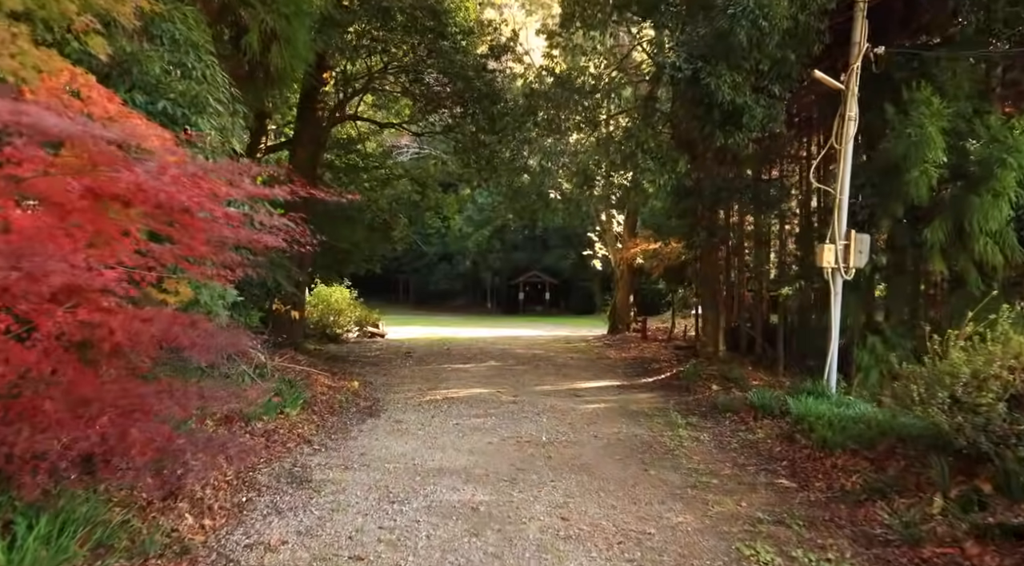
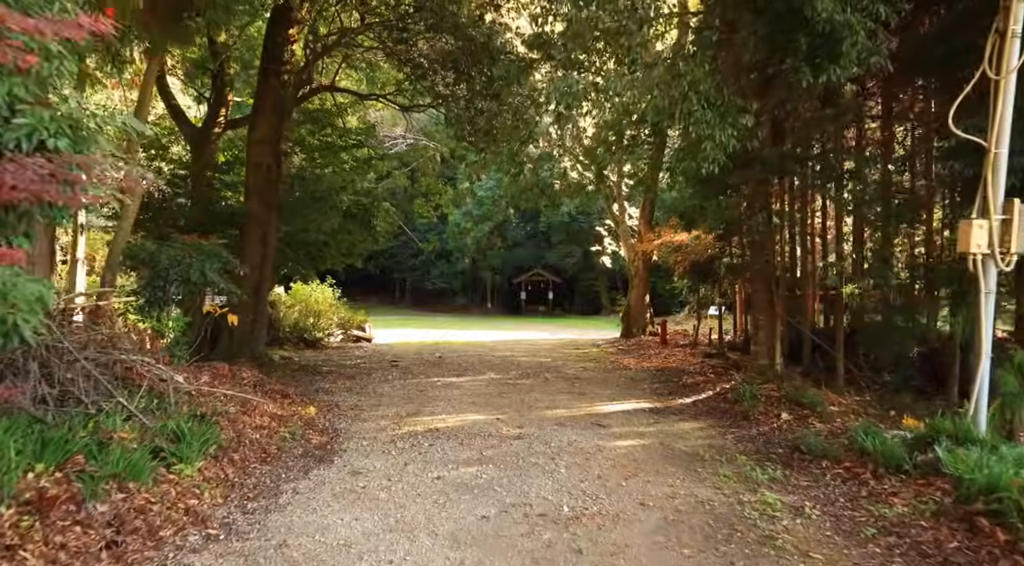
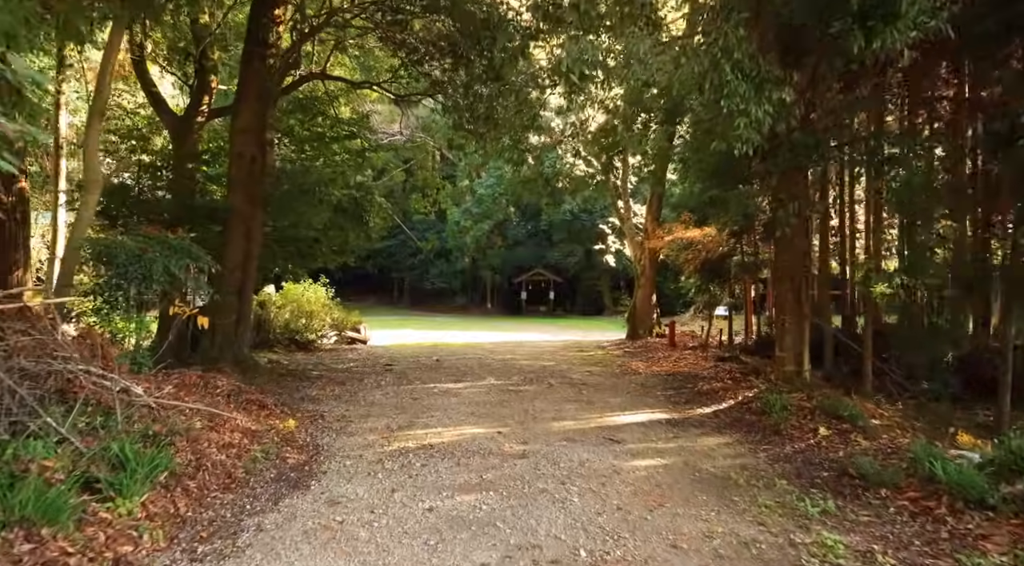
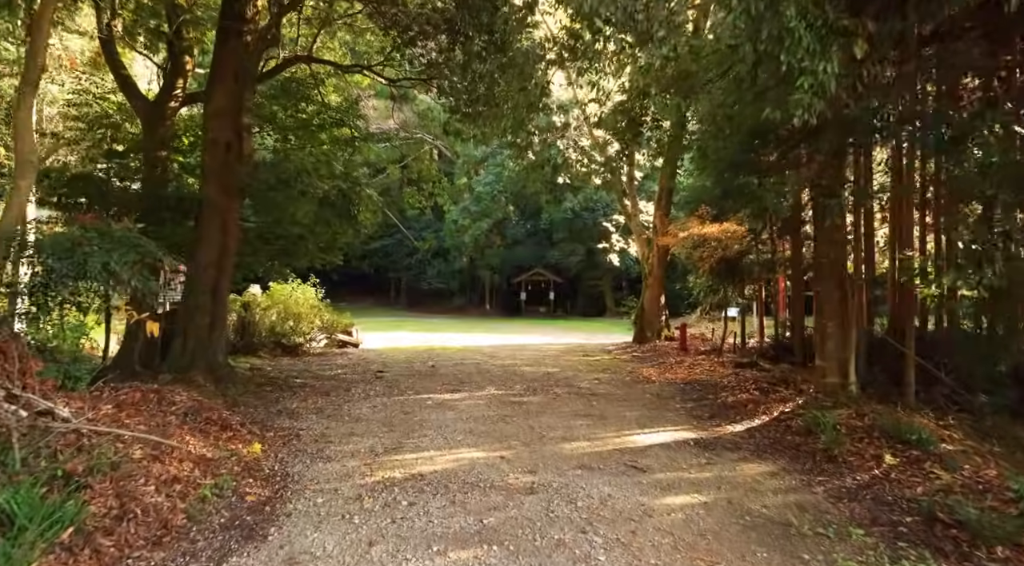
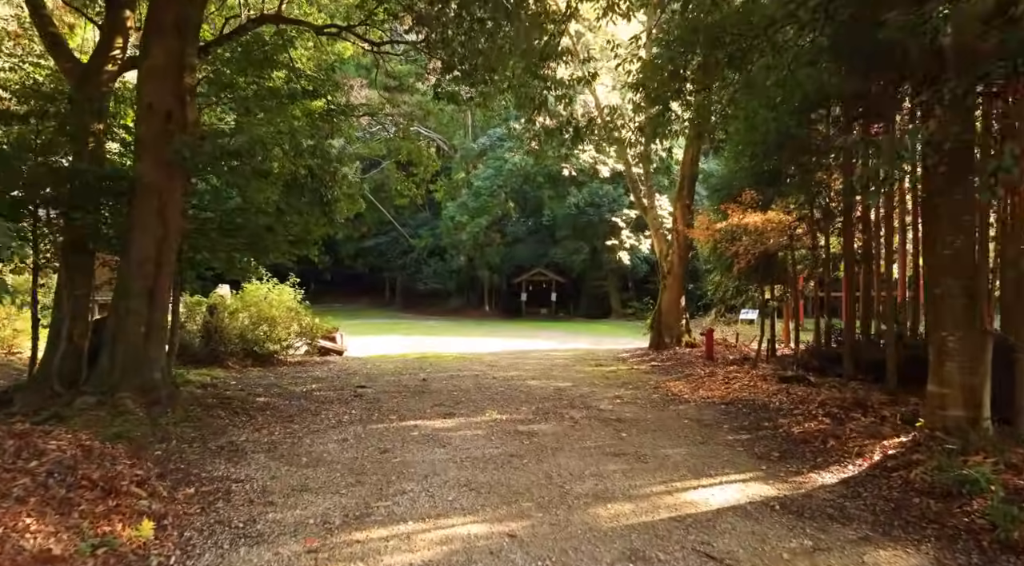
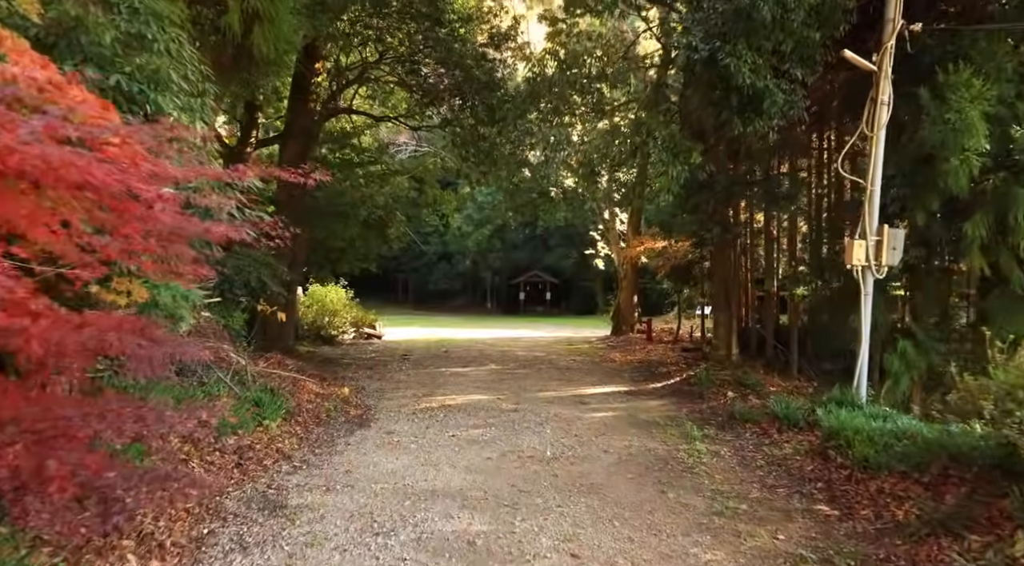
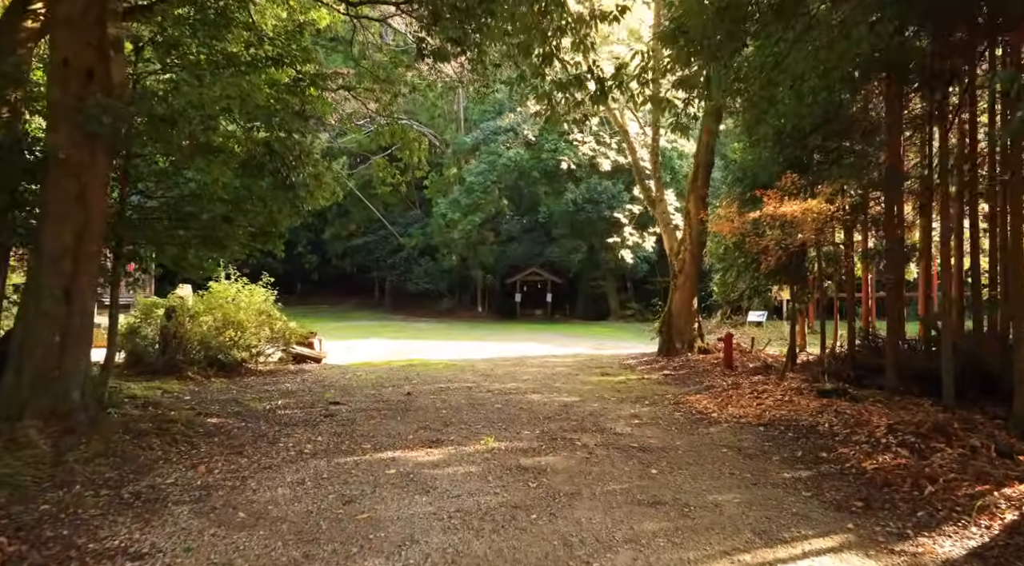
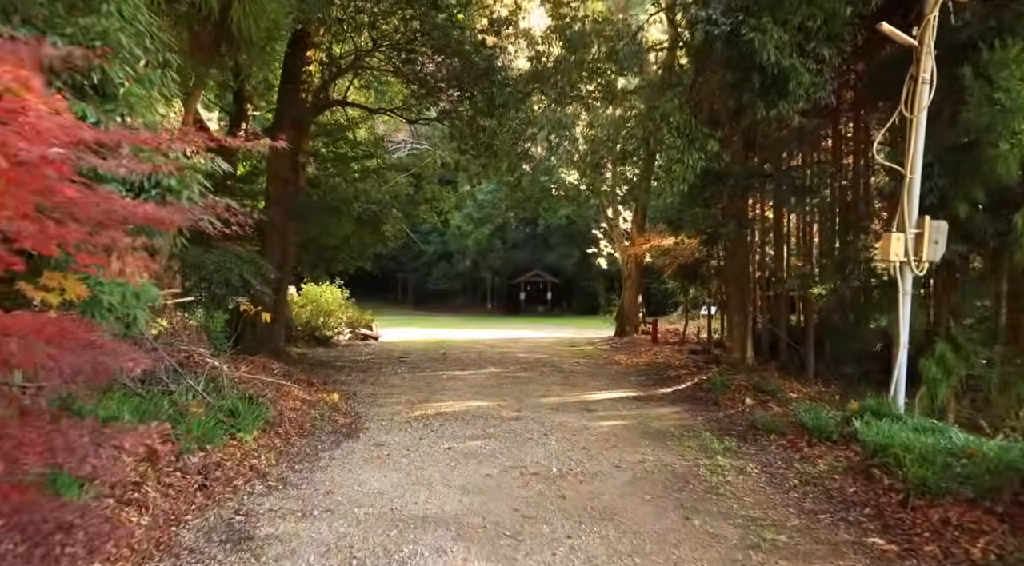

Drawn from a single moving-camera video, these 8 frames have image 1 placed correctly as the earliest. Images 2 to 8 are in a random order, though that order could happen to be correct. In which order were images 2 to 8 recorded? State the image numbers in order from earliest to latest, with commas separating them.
6, 8, 2, 3, 4, 5, 7
